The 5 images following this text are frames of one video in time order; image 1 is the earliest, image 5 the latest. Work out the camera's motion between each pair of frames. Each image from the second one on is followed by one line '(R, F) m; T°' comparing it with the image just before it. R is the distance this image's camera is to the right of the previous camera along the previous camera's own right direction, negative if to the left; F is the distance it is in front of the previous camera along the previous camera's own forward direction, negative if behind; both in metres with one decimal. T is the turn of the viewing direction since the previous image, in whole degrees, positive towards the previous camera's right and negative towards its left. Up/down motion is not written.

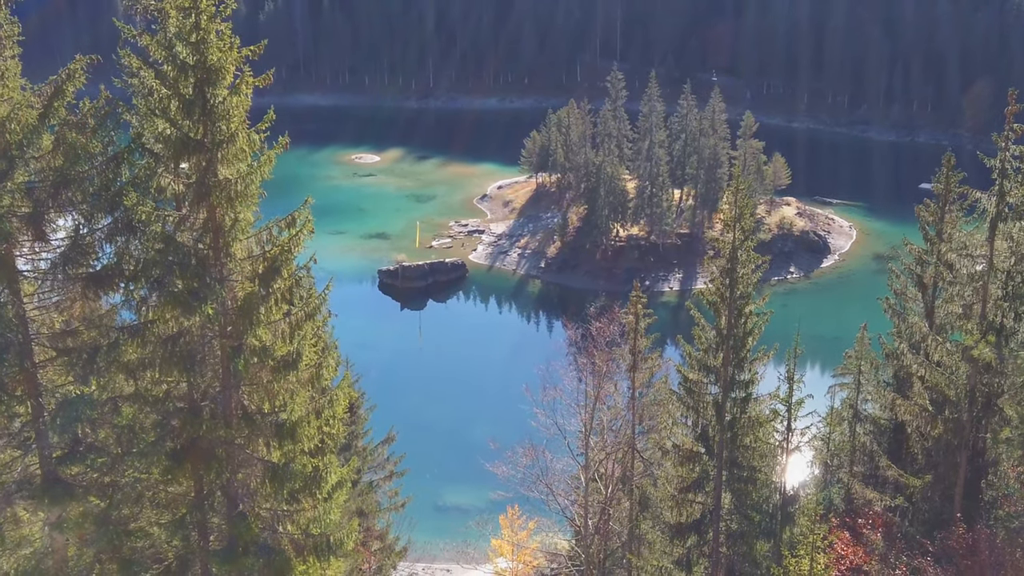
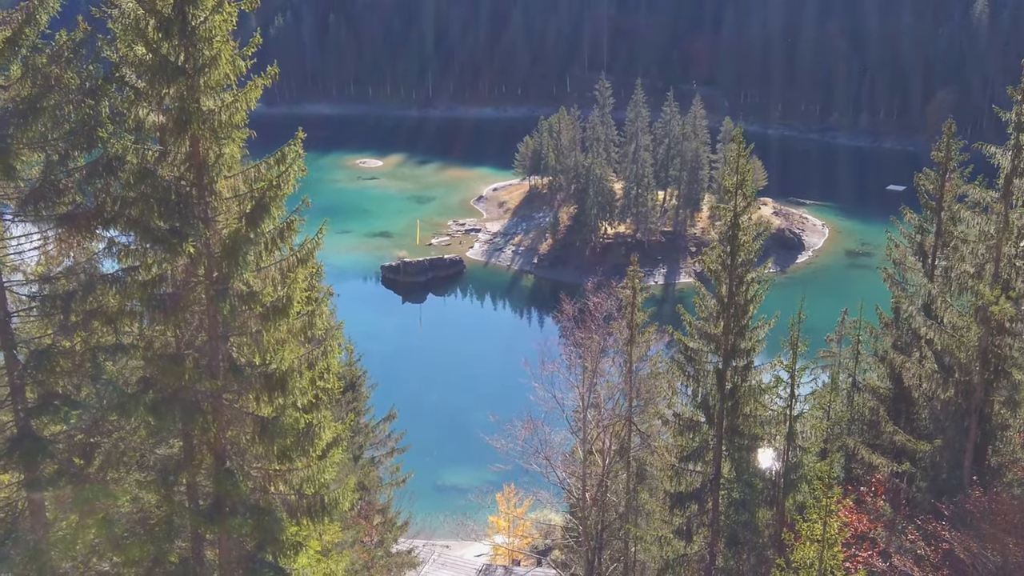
(-0.2, +0.8) m; 0°
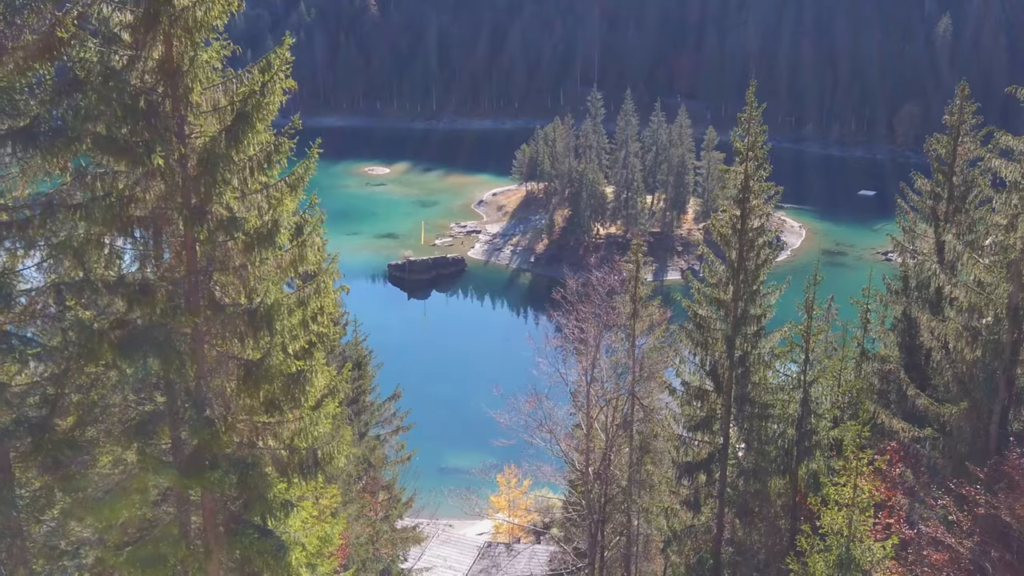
(-0.2, +1.3) m; 0°
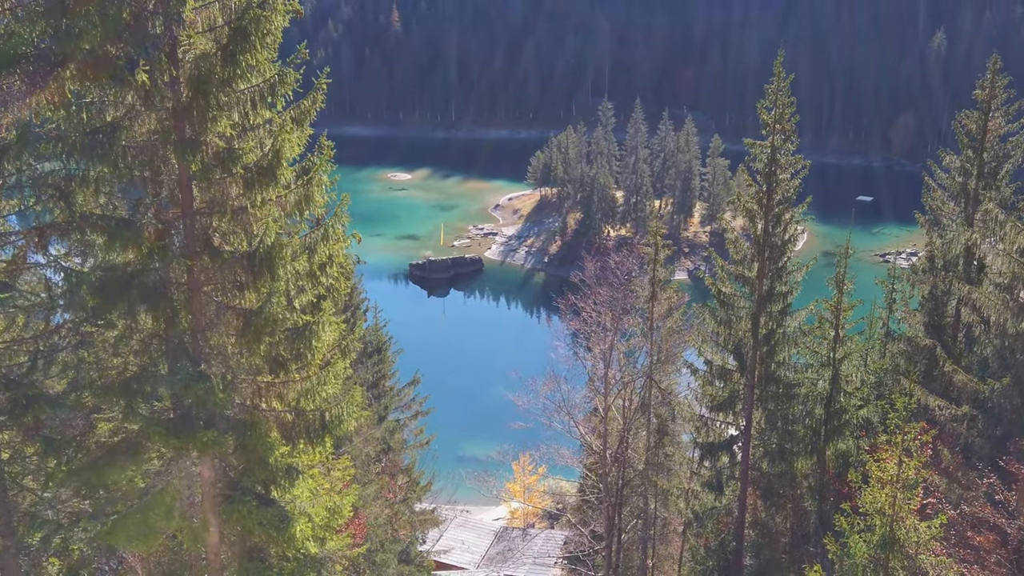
(-0.1, +1.0) m; -1°
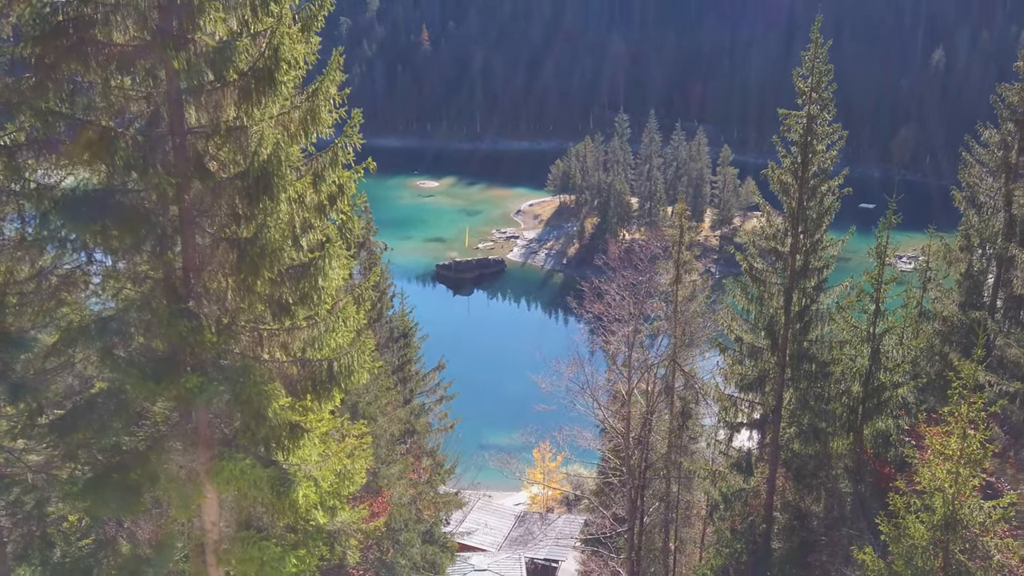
(-0.2, +1.2) m; -2°
